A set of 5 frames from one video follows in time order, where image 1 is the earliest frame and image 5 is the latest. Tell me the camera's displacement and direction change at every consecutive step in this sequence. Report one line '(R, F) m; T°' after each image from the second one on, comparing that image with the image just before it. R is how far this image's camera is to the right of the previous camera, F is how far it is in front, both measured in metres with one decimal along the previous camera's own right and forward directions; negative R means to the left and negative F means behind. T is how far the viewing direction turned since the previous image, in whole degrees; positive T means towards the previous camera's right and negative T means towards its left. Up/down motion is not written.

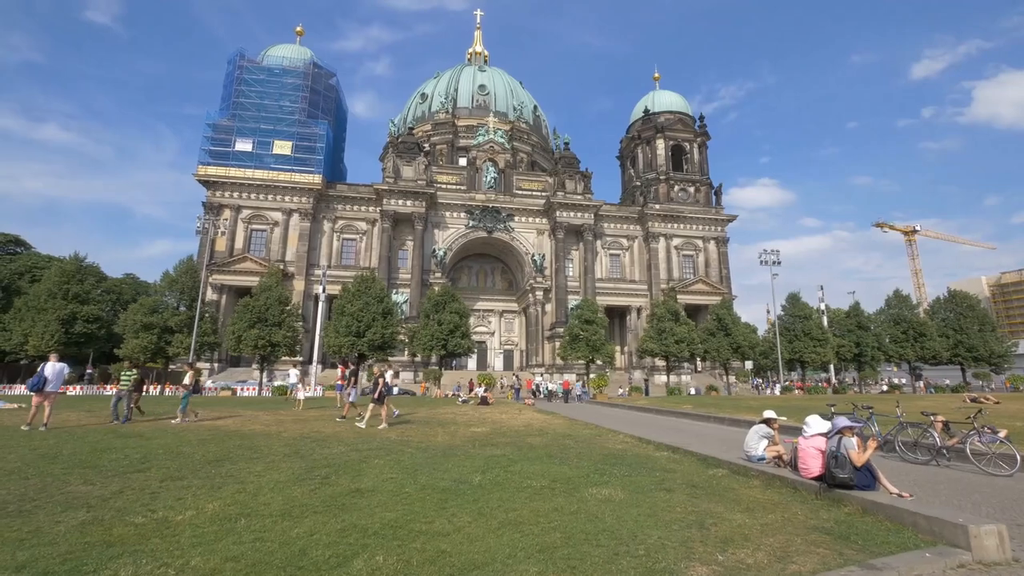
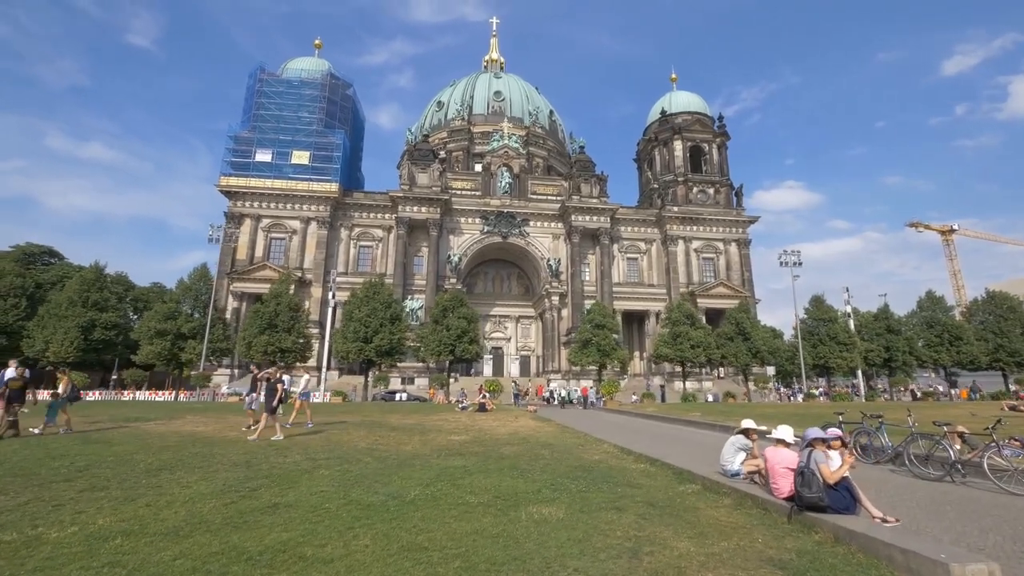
(+1.2, +0.8) m; -3°
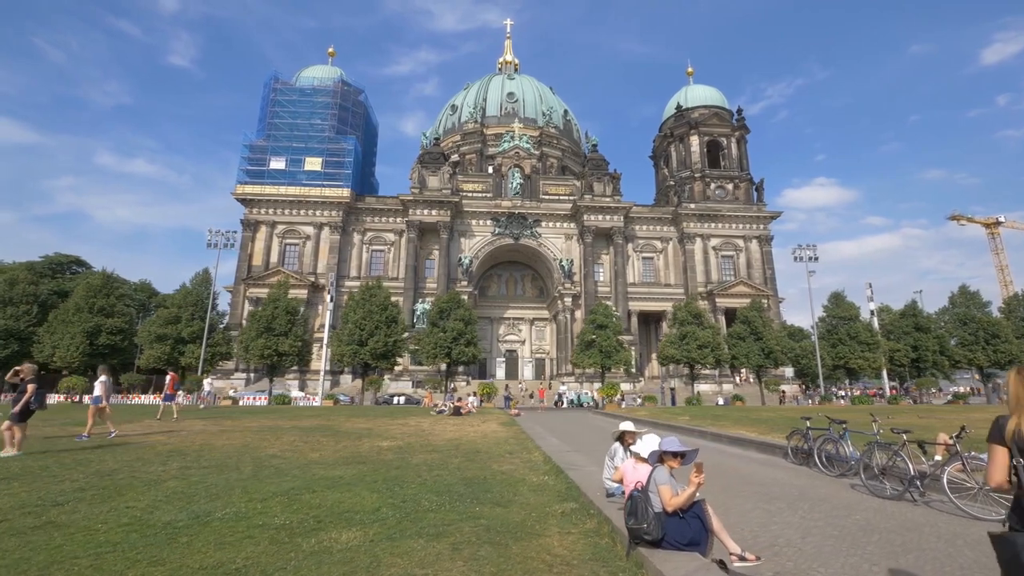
(+2.4, +1.3) m; -3°
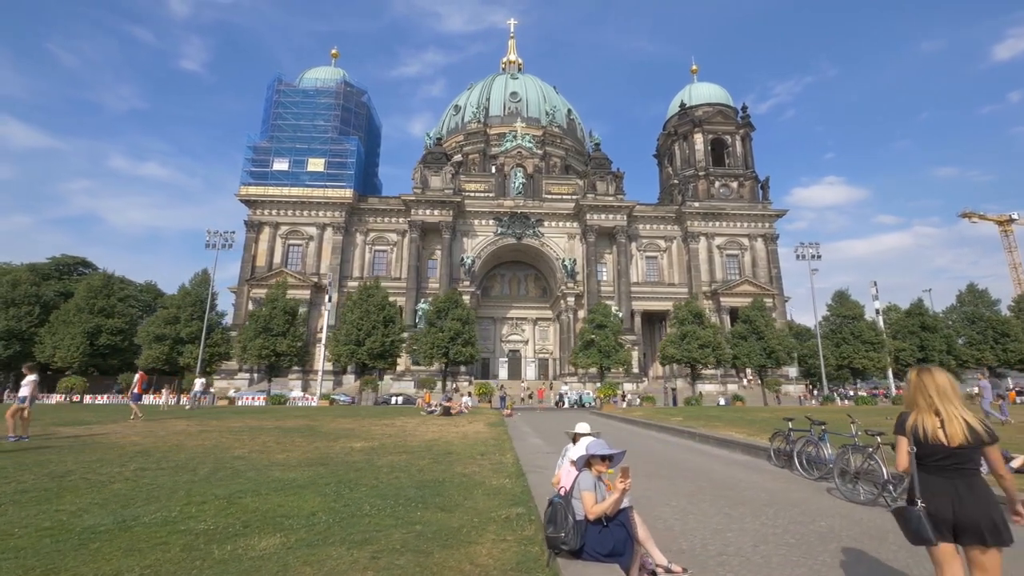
(+0.8, +0.3) m; -1°
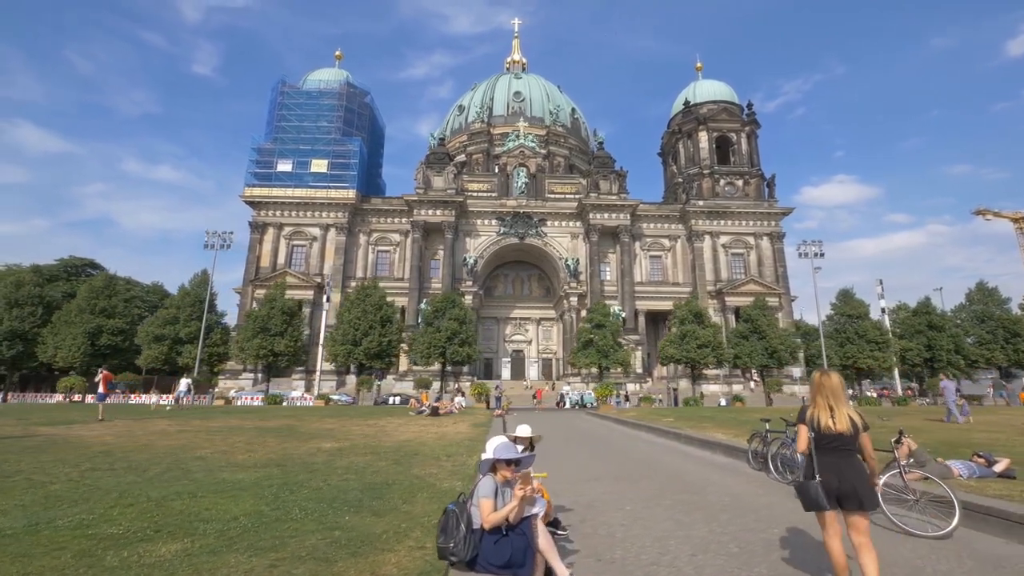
(+0.8, +0.3) m; -1°
